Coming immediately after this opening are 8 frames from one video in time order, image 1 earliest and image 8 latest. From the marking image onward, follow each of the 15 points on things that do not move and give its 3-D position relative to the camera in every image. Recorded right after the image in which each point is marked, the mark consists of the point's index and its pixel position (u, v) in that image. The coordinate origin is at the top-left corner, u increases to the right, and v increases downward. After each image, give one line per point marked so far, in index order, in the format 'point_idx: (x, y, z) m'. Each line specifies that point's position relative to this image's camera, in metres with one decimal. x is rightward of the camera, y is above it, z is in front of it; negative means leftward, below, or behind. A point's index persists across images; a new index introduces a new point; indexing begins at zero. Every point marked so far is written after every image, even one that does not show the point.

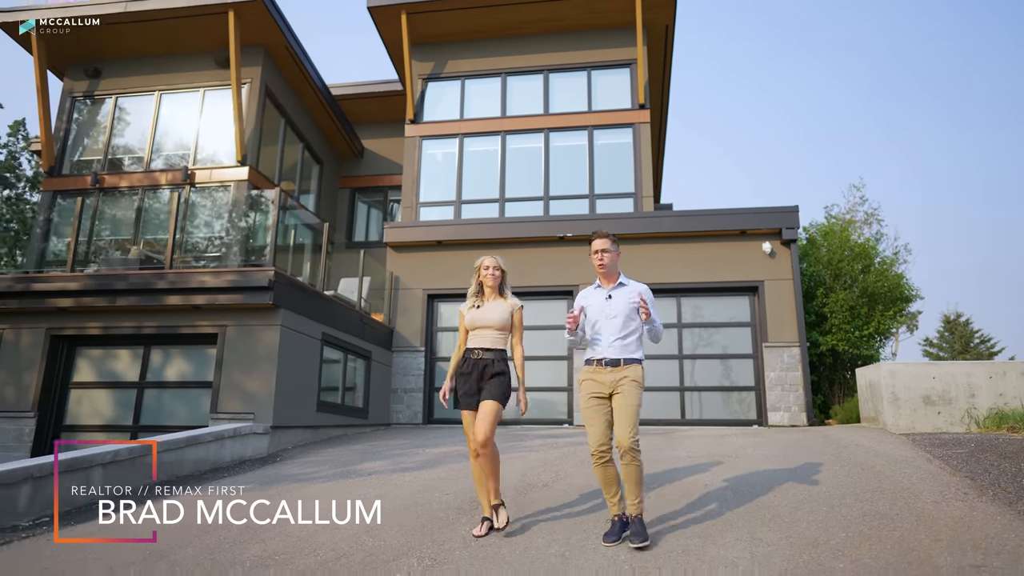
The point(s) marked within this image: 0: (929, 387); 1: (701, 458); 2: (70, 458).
0: (+5.0, -1.2, +8.4) m
1: (+1.9, -1.7, +7.1) m
2: (-3.6, -1.4, +5.7) m
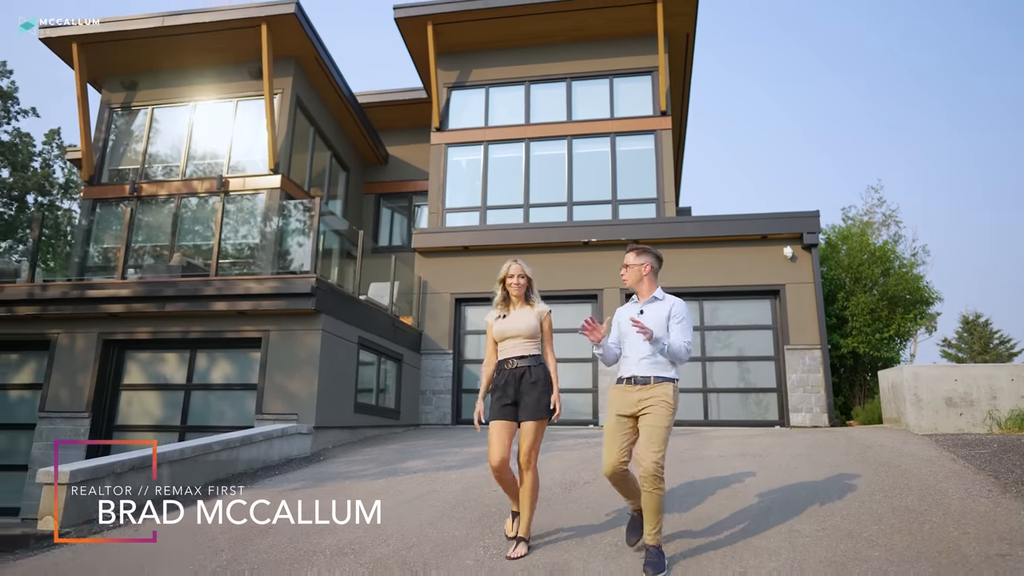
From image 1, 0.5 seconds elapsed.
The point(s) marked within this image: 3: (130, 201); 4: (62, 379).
0: (+5.4, -1.2, +8.6) m
1: (+2.3, -1.8, +7.4) m
2: (-3.3, -1.5, +6.2) m
3: (-8.3, +1.9, +15.3) m
4: (-6.6, -1.3, +10.2) m
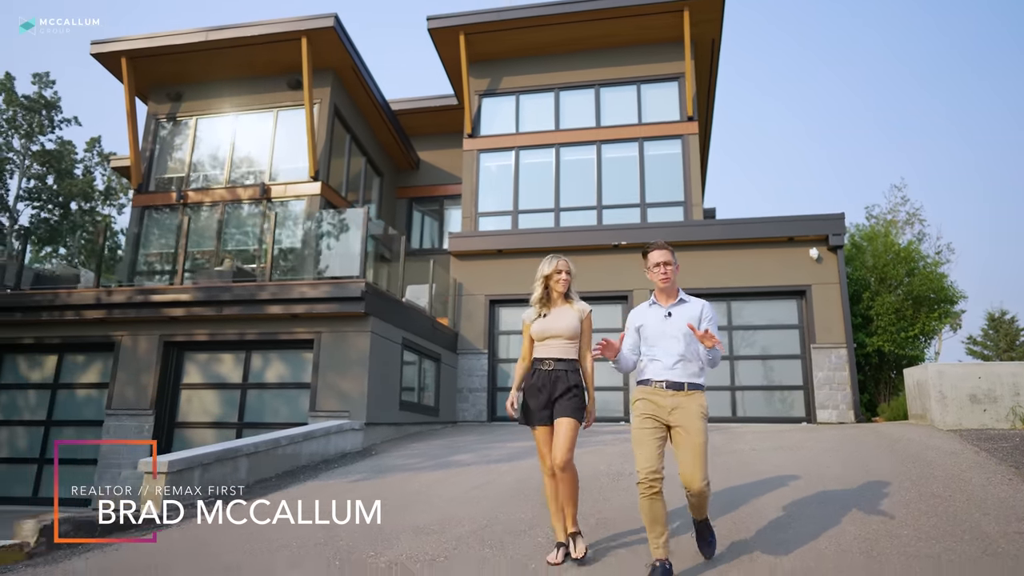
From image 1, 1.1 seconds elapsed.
0: (+5.9, -1.3, +9.0) m
1: (+2.8, -1.8, +7.8) m
2: (-2.8, -1.5, +6.7) m
3: (-7.6, +1.8, +16.0) m
4: (-6.0, -1.4, +10.9) m
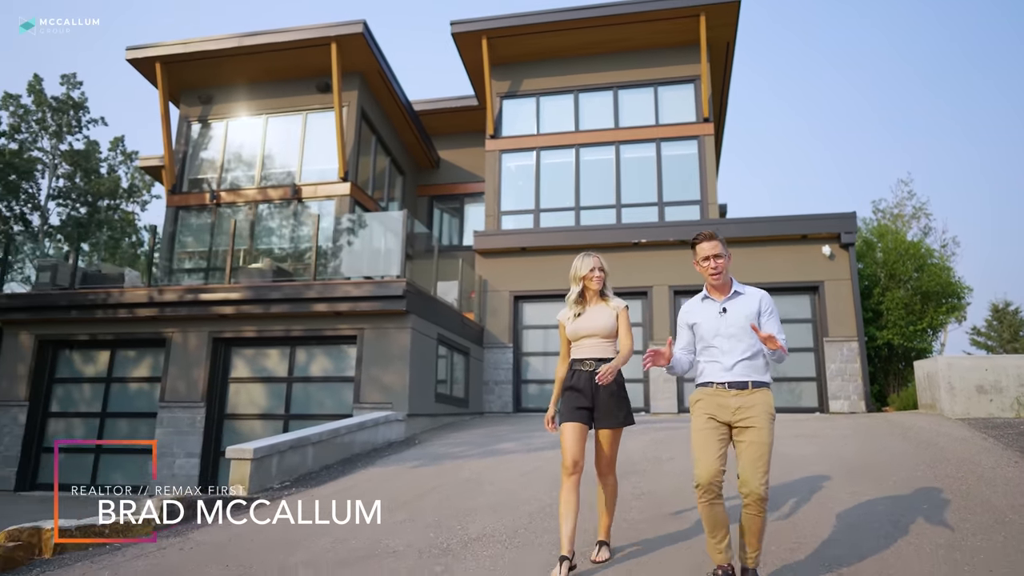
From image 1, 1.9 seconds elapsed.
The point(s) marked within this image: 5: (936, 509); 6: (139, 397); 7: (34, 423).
0: (+6.4, -1.2, +9.6) m
1: (+3.3, -1.8, +8.4) m
2: (-2.3, -1.6, +7.4) m
3: (-7.1, +1.9, +16.6) m
4: (-5.5, -1.4, +11.6) m
5: (+3.0, -1.5, +4.9) m
6: (-6.3, -1.9, +11.9) m
7: (-8.2, -2.3, +12.1) m
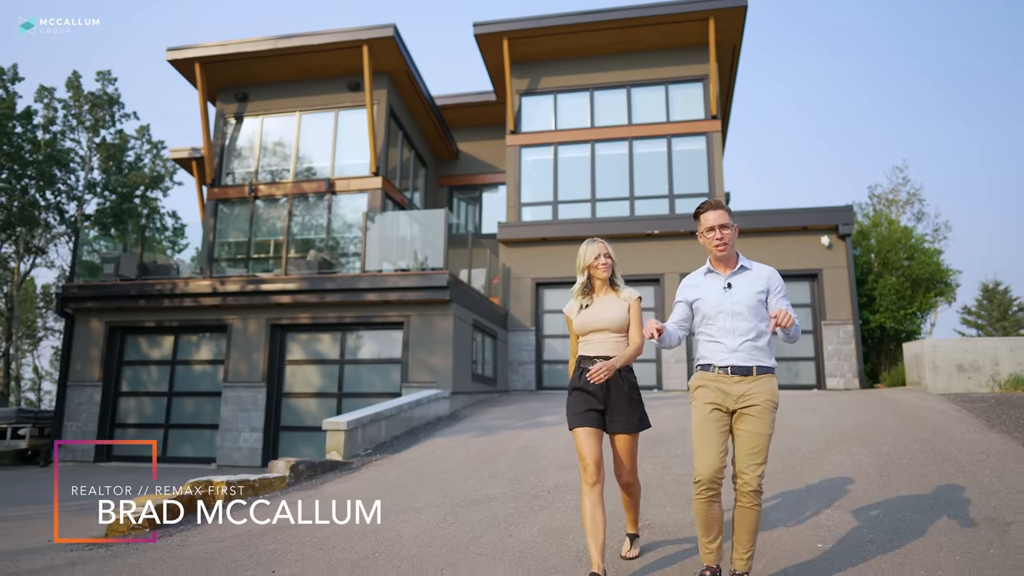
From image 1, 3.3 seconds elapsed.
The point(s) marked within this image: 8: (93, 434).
0: (+7.0, -1.1, +10.9) m
1: (+3.9, -1.7, +9.7) m
2: (-1.7, -1.5, +8.6) m
3: (-6.6, +2.2, +17.7) m
4: (-5.0, -1.2, +12.8) m
5: (+3.6, -1.6, +6.2) m
6: (-5.8, -1.7, +13.2) m
7: (-7.7, -2.1, +13.3) m
8: (-7.8, -2.7, +13.2) m
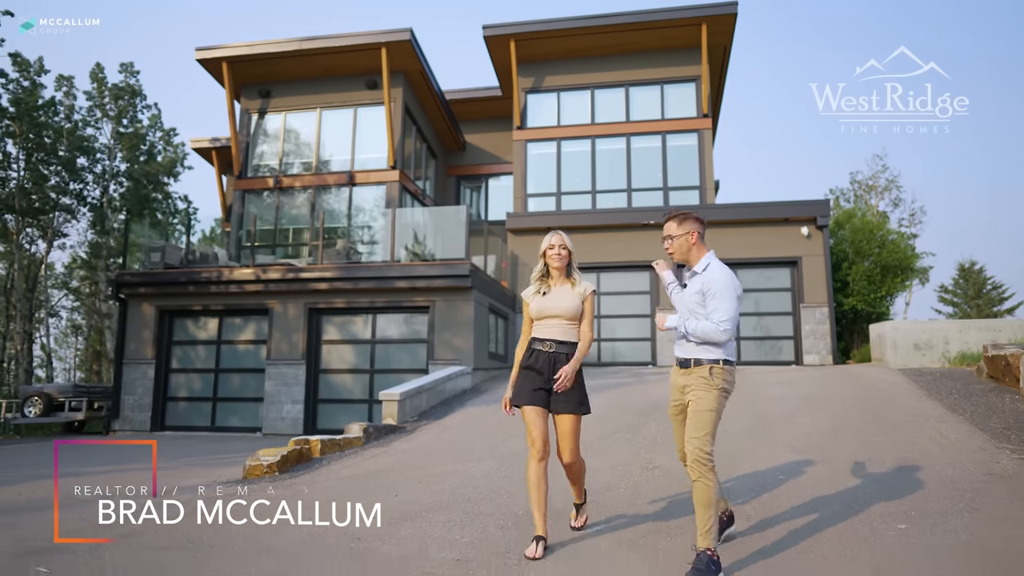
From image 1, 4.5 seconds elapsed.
0: (+7.3, -0.9, +12.6) m
1: (+4.2, -1.6, +11.4) m
2: (-1.4, -1.4, +10.2) m
3: (-6.4, +2.6, +19.0) m
4: (-4.7, -1.0, +14.3) m
5: (+3.9, -1.5, +7.8) m
6: (-5.5, -1.4, +14.6) m
7: (-7.4, -1.9, +14.8) m
8: (-7.6, -2.5, +14.6) m
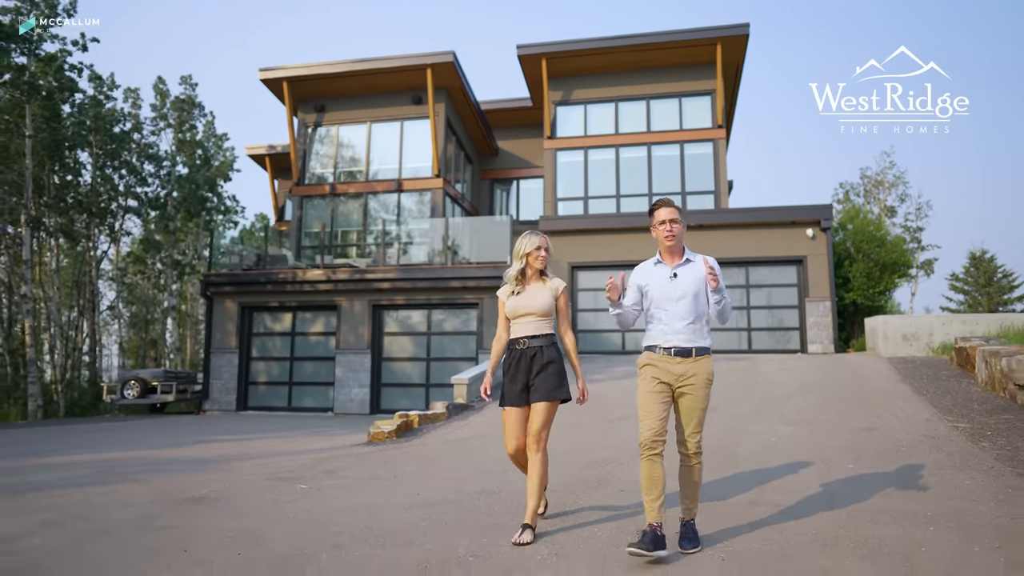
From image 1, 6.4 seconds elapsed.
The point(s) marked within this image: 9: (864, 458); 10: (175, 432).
0: (+8.1, -0.9, +14.5) m
1: (+5.0, -1.6, +13.4) m
2: (-0.6, -1.5, +12.3) m
3: (-5.5, +2.7, +21.2) m
4: (-3.8, -1.0, +16.4) m
5: (+4.7, -1.6, +9.8) m
6: (-4.7, -1.4, +16.8) m
7: (-6.5, -1.8, +17.0) m
8: (-6.7, -2.5, +16.9) m
9: (+3.3, -1.6, +6.6) m
10: (-6.2, -2.6, +12.8) m
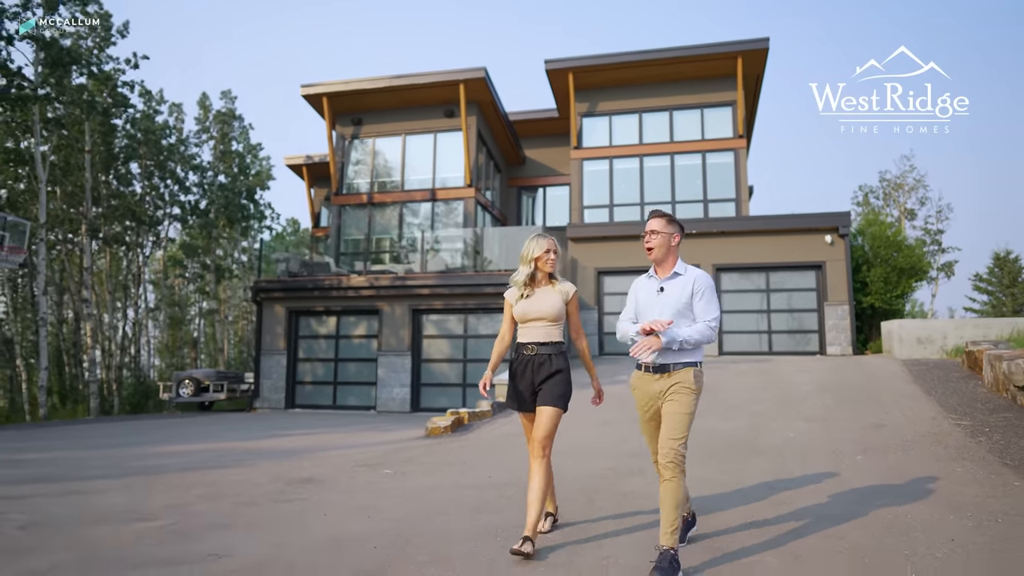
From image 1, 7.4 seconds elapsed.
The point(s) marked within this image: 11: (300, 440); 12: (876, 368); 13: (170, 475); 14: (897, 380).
0: (+8.8, -1.0, +15.2) m
1: (+5.7, -1.7, +14.2) m
2: (0.0, -1.6, +13.2) m
3: (-4.6, +2.6, +22.2) m
4: (-3.1, -1.1, +17.5) m
5: (+5.3, -1.7, +10.7) m
6: (-3.9, -1.5, +17.9) m
7: (-5.7, -2.0, +18.1) m
8: (-5.9, -2.6, +18.0) m
9: (+3.8, -1.7, +7.5) m
10: (-5.5, -2.8, +13.9) m
11: (-3.1, -2.2, +10.2) m
12: (+7.1, -1.6, +13.7) m
13: (-3.2, -1.7, +6.5) m
14: (+6.6, -1.6, +12.0) m
